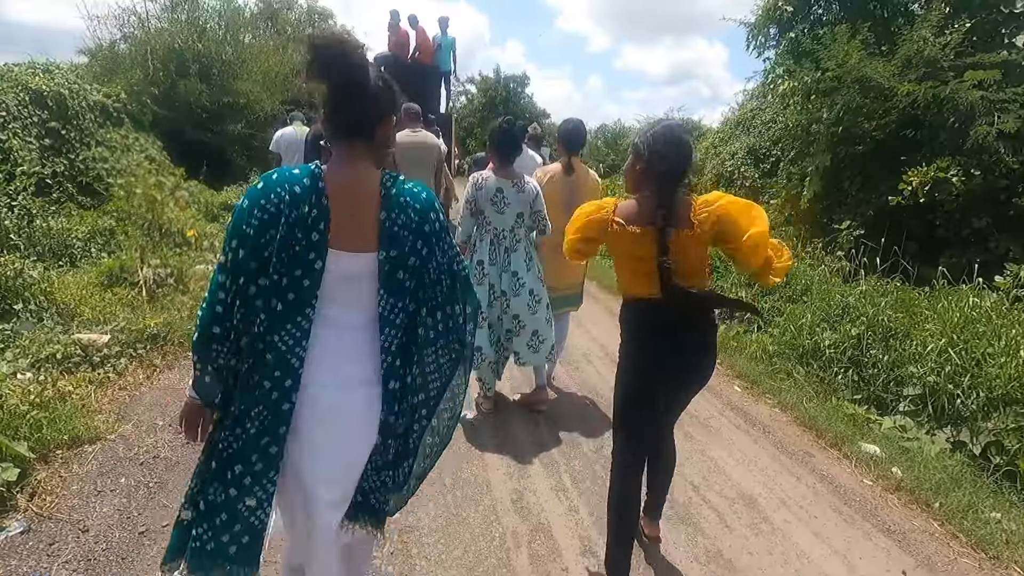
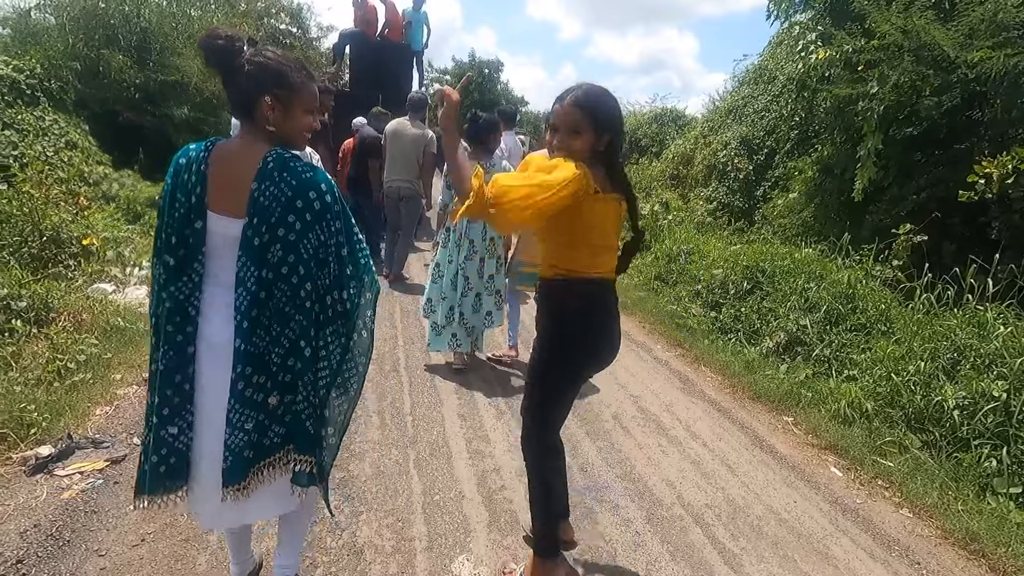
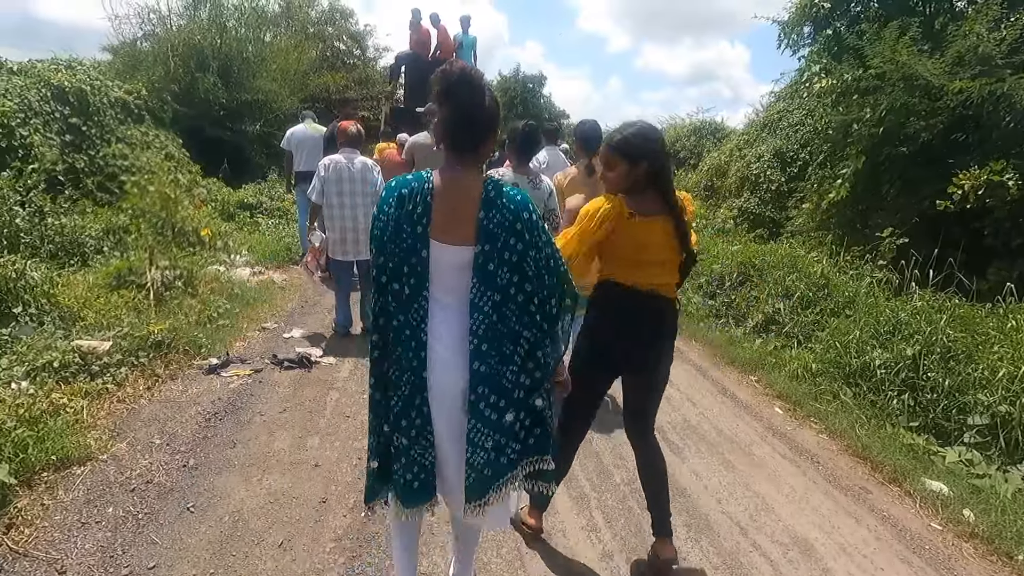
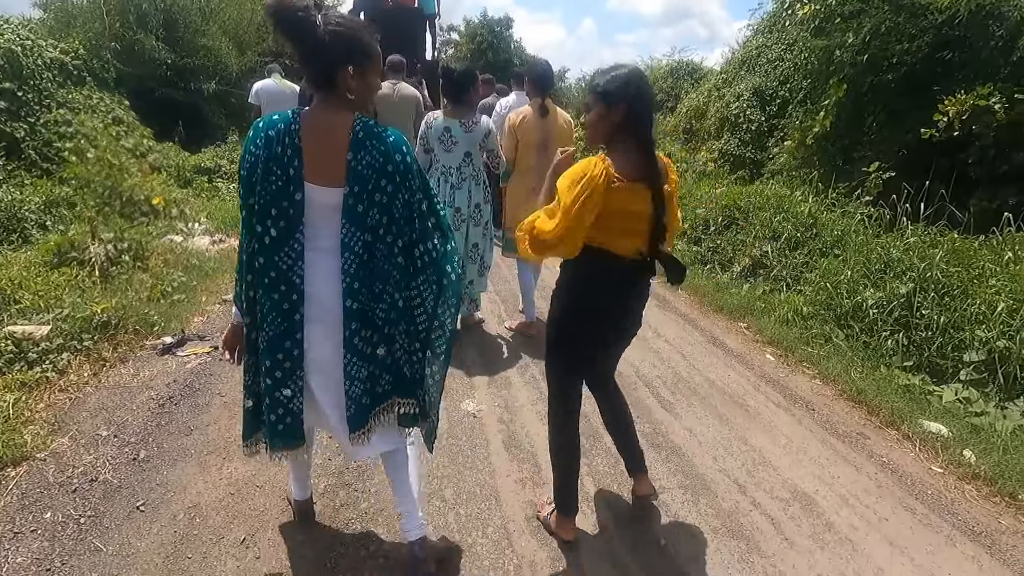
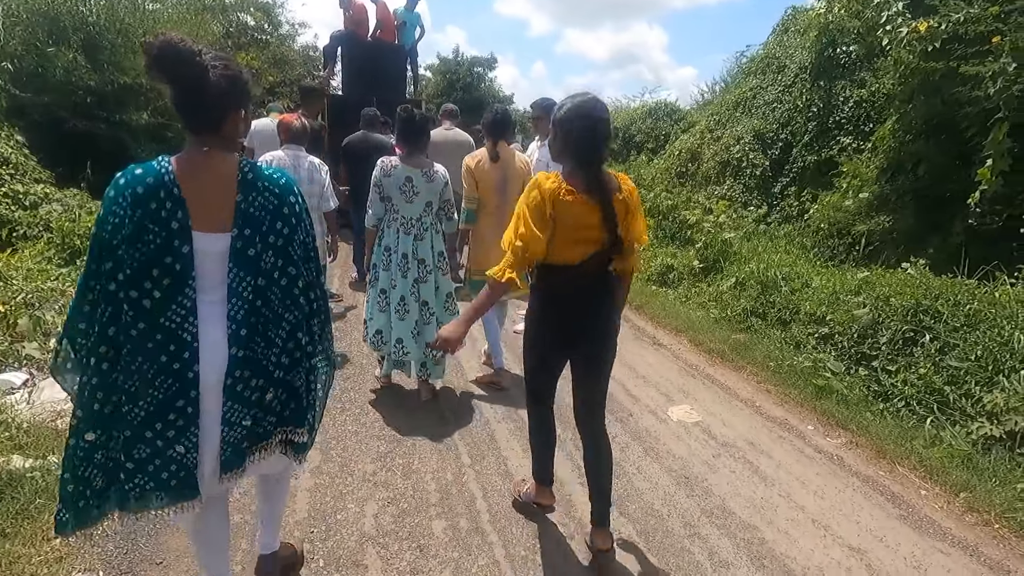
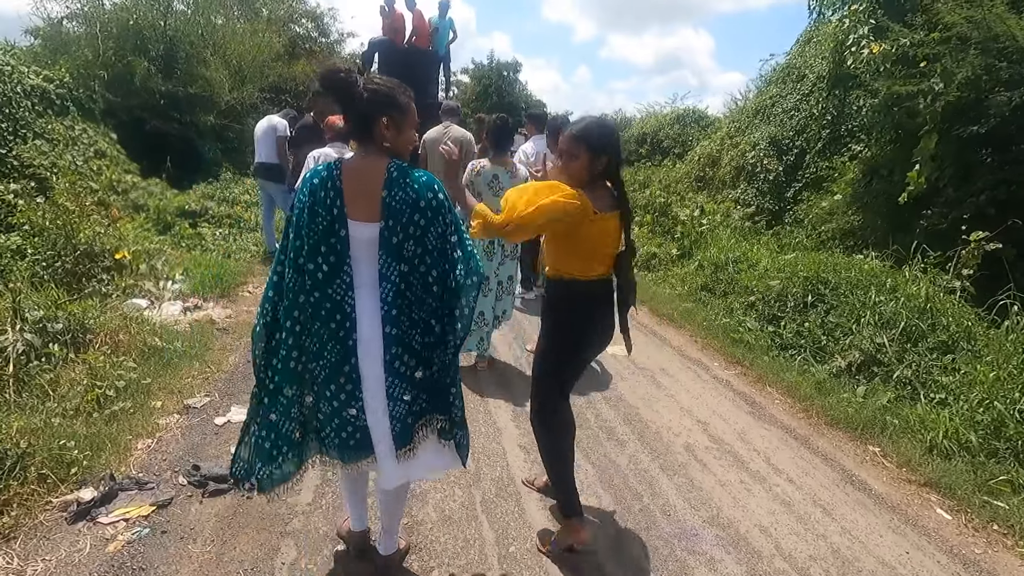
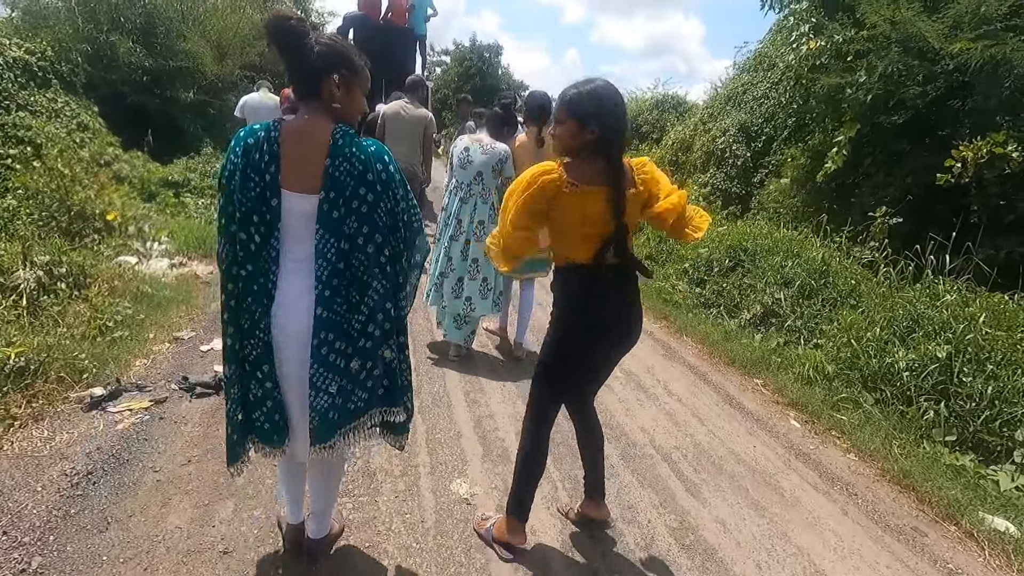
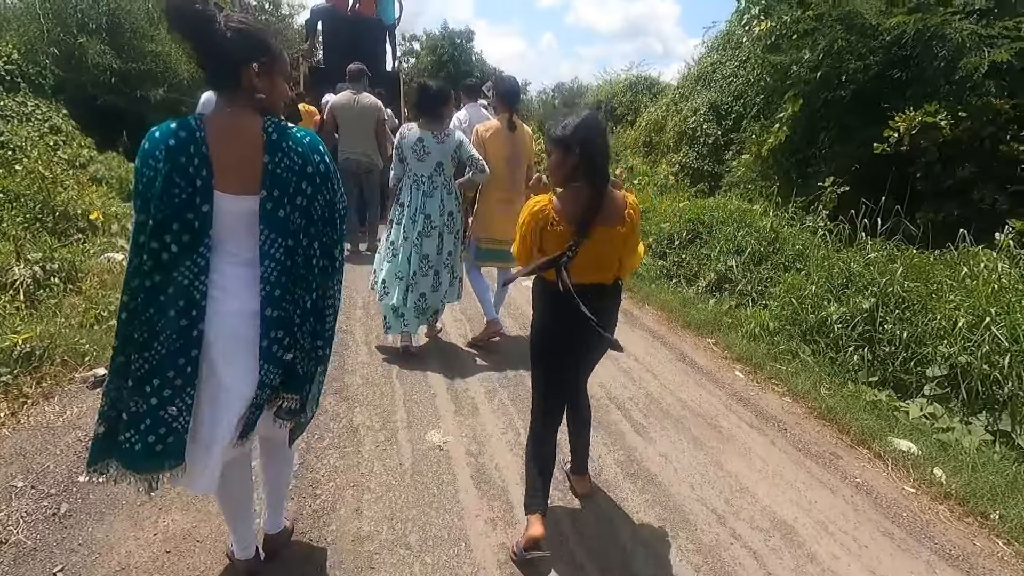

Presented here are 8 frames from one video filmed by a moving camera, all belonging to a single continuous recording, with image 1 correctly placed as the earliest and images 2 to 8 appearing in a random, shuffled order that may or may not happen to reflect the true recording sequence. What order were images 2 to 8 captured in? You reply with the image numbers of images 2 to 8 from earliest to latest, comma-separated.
3, 4, 8, 7, 2, 6, 5
